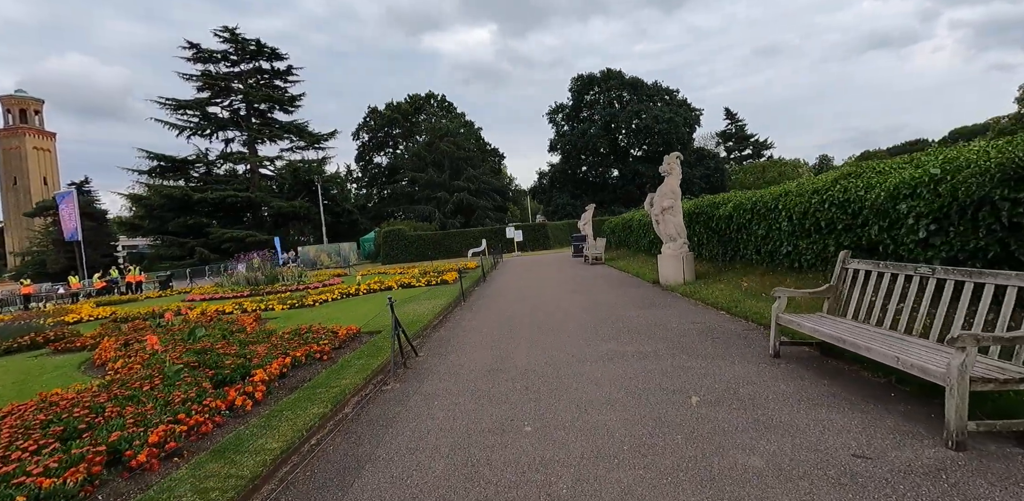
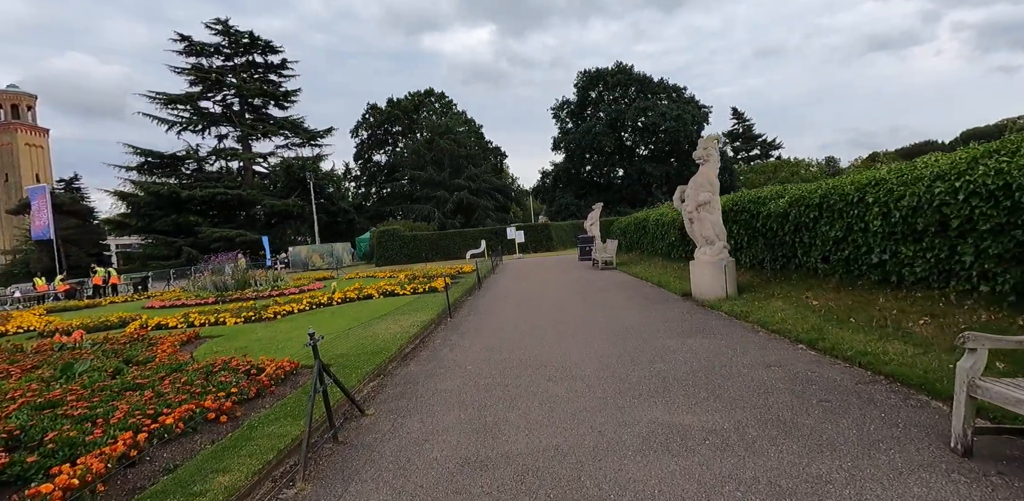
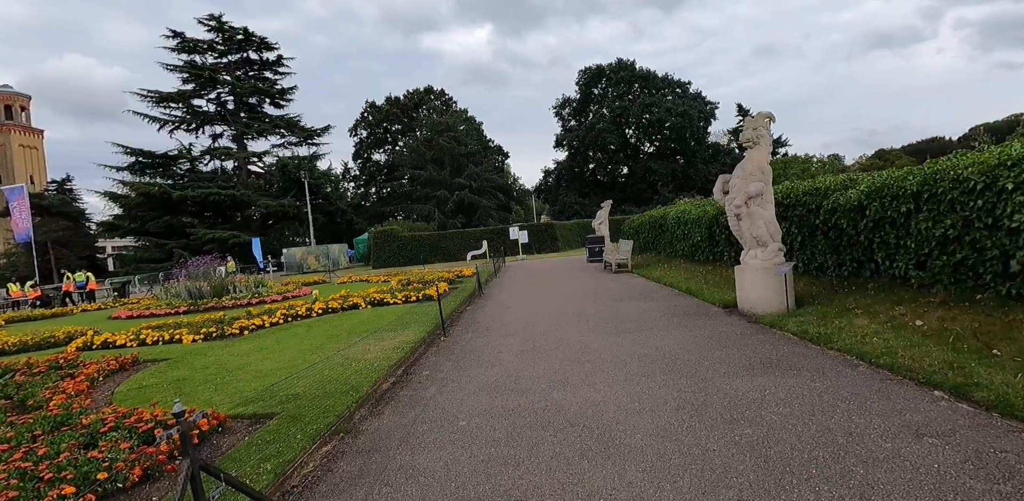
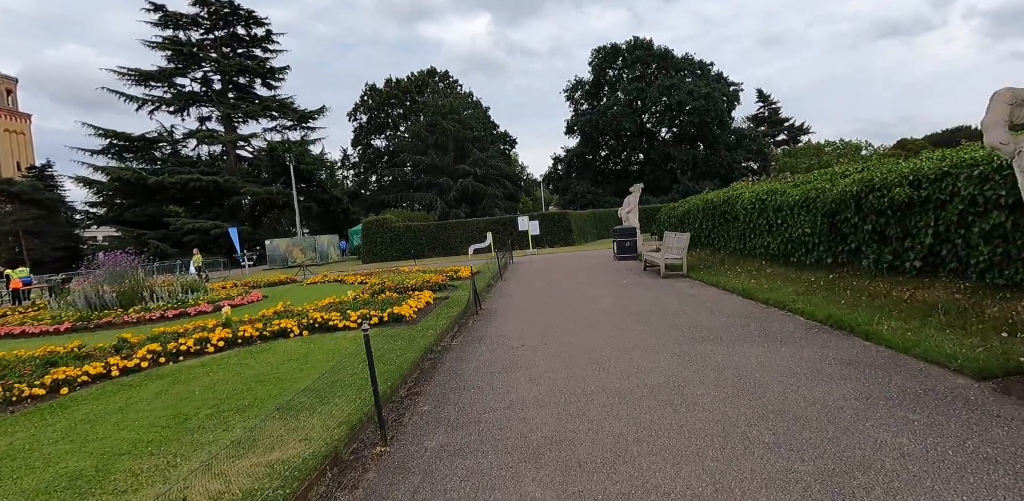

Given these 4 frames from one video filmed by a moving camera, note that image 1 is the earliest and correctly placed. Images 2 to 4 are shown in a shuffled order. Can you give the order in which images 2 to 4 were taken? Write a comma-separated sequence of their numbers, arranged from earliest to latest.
2, 3, 4
